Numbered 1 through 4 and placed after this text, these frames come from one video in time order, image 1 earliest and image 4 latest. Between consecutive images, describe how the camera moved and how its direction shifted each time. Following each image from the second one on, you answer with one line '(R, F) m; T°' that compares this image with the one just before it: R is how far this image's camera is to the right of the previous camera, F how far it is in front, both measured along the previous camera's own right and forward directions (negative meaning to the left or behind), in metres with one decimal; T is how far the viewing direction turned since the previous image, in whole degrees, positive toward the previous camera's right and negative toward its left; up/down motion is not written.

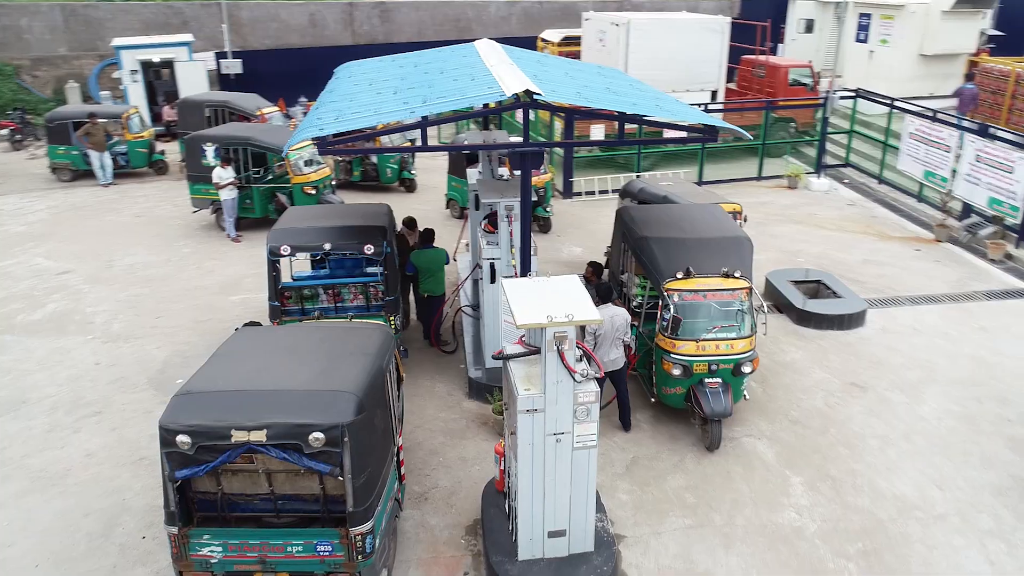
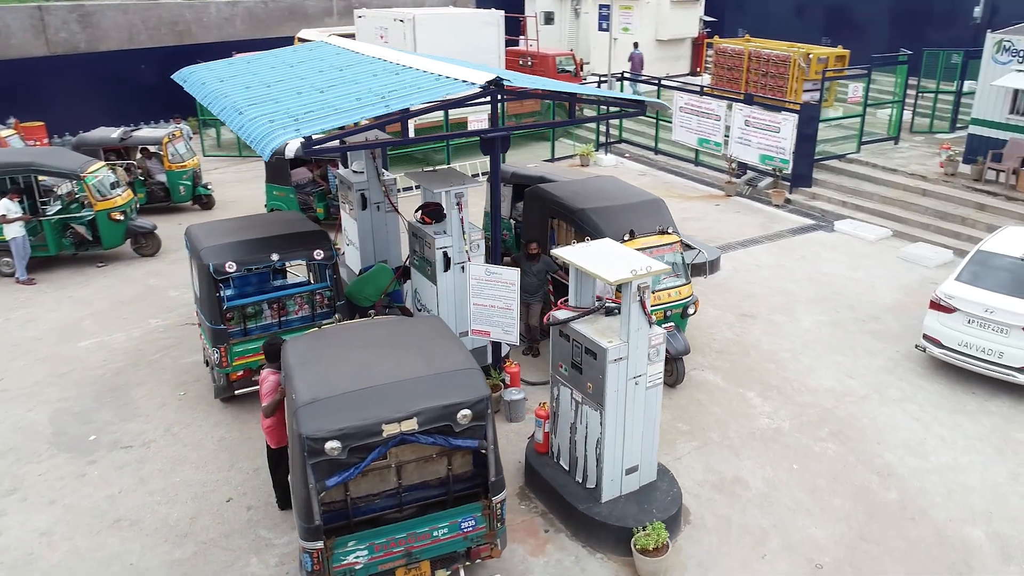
(-2.9, +0.1) m; +21°
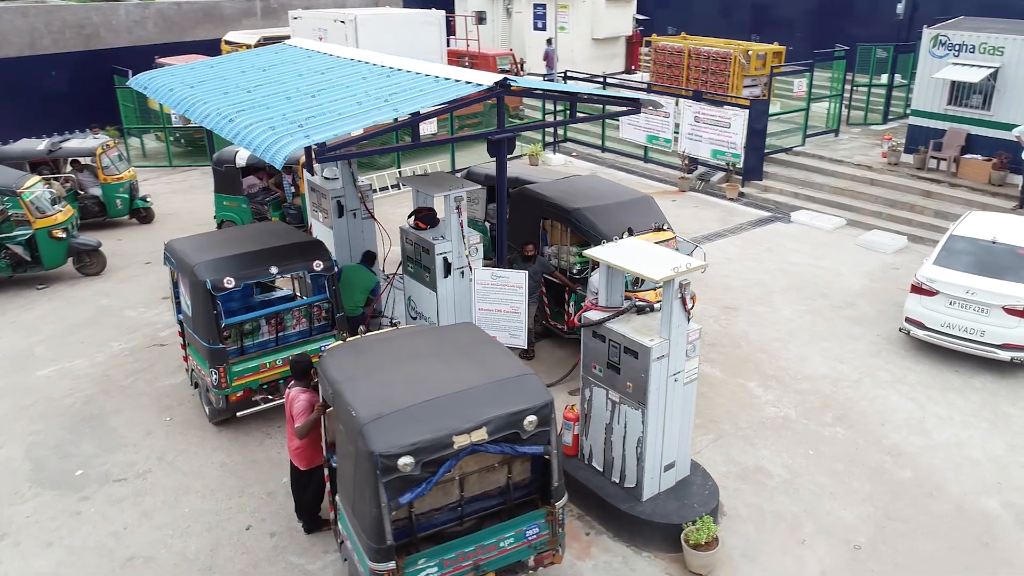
(-1.0, +0.1) m; +6°
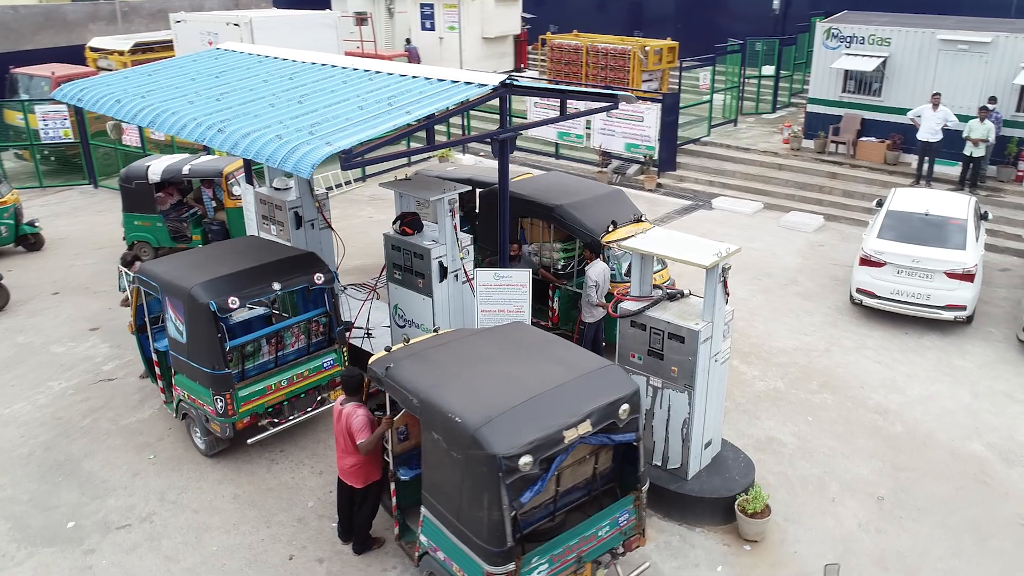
(-1.6, +0.1) m; +10°
